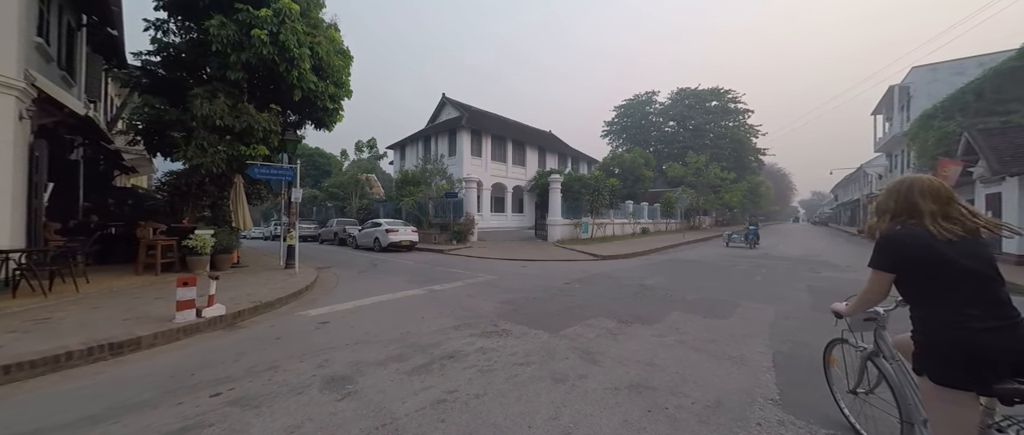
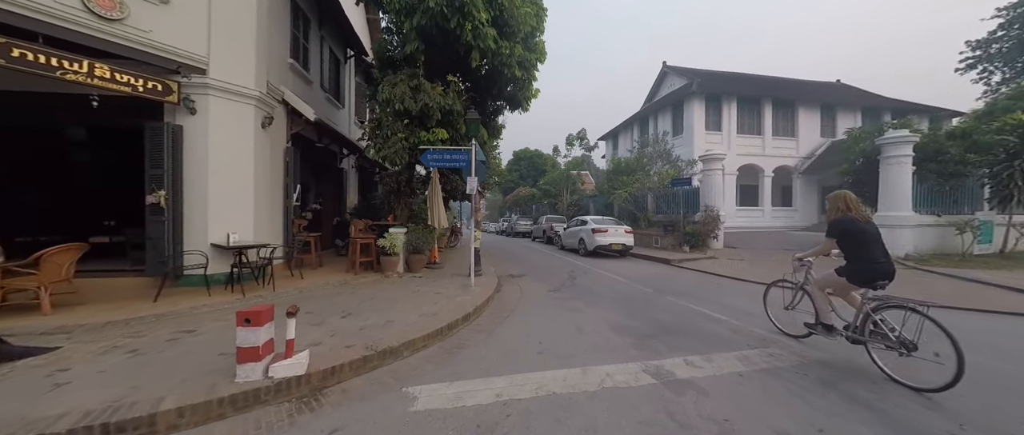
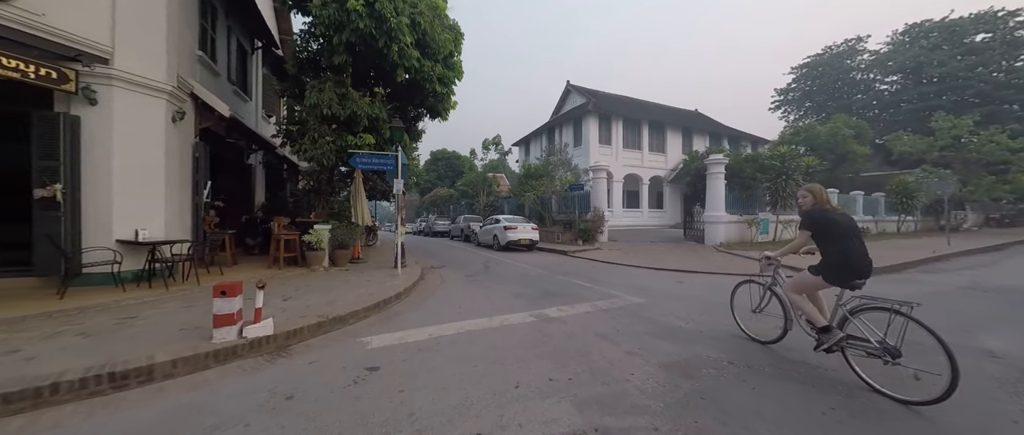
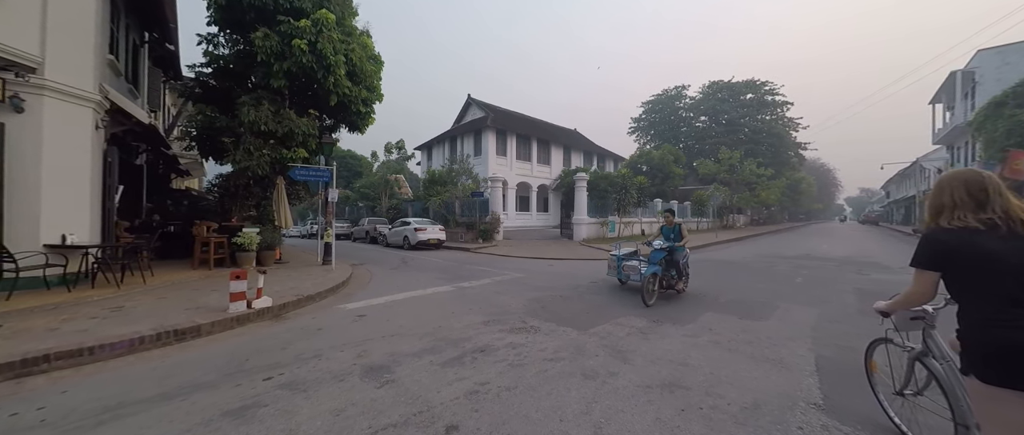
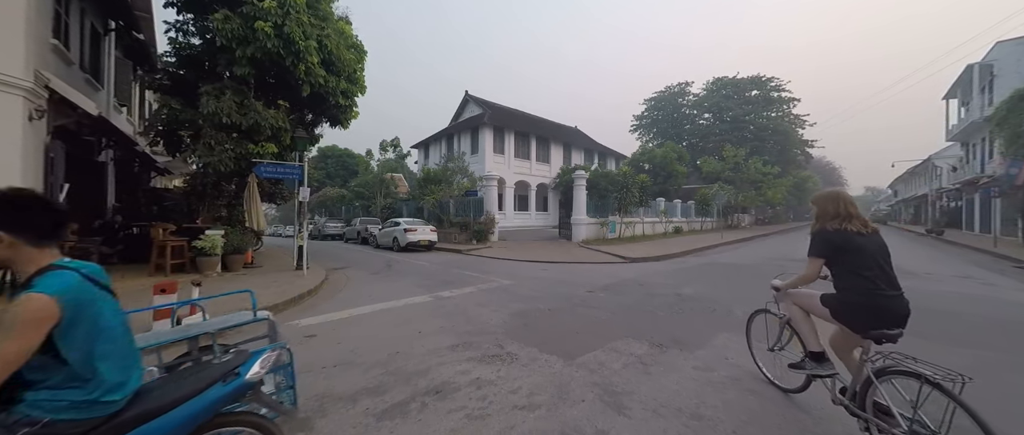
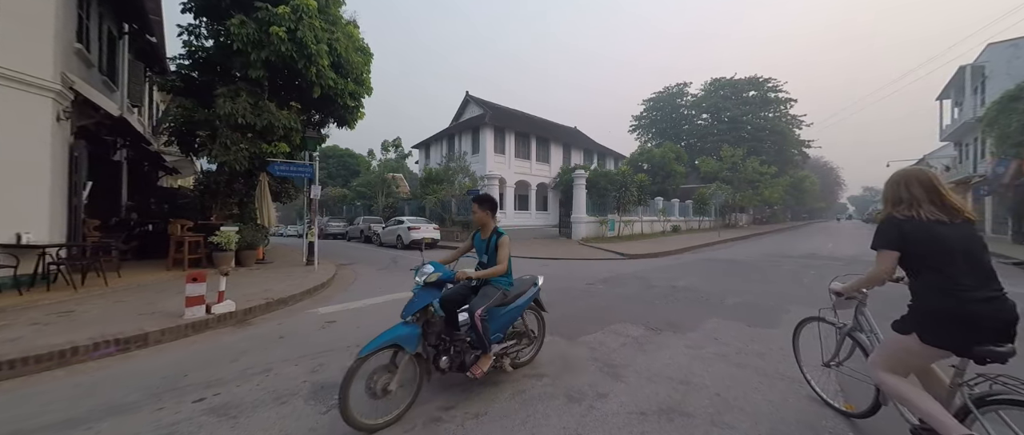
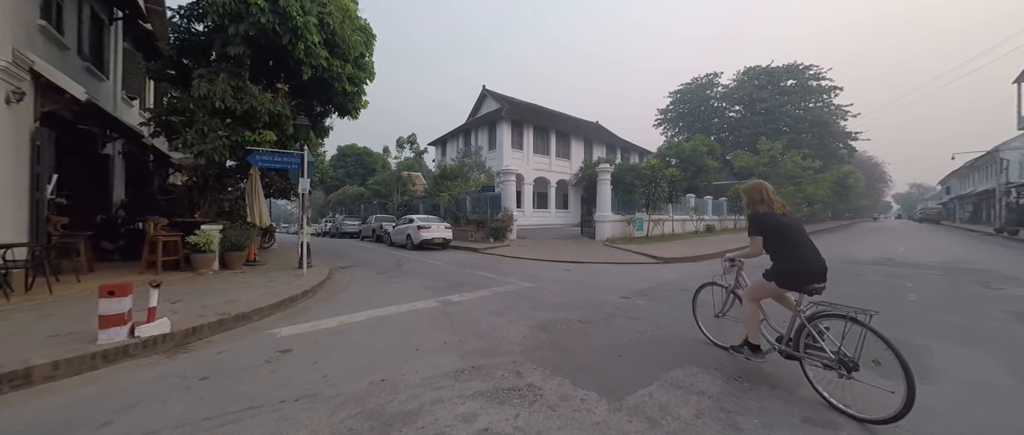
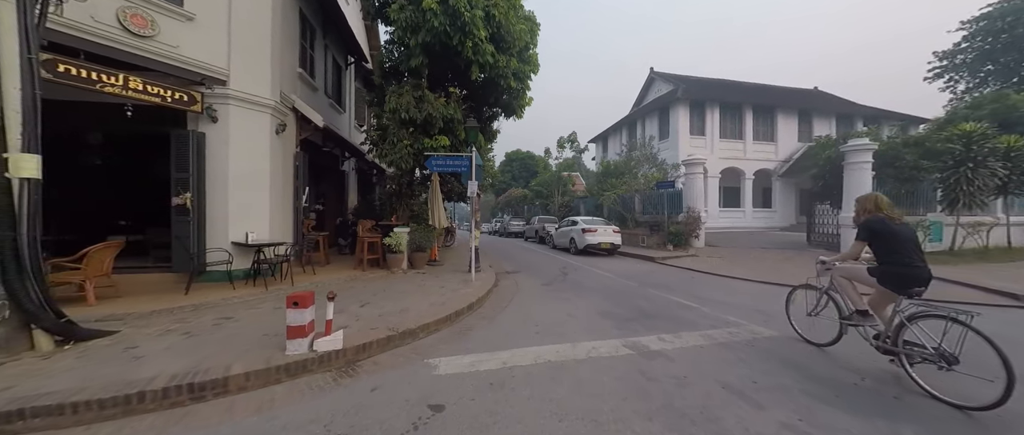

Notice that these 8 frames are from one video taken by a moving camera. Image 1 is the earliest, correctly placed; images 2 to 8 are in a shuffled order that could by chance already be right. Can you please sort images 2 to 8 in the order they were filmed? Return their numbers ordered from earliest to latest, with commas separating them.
4, 6, 5, 7, 3, 8, 2
